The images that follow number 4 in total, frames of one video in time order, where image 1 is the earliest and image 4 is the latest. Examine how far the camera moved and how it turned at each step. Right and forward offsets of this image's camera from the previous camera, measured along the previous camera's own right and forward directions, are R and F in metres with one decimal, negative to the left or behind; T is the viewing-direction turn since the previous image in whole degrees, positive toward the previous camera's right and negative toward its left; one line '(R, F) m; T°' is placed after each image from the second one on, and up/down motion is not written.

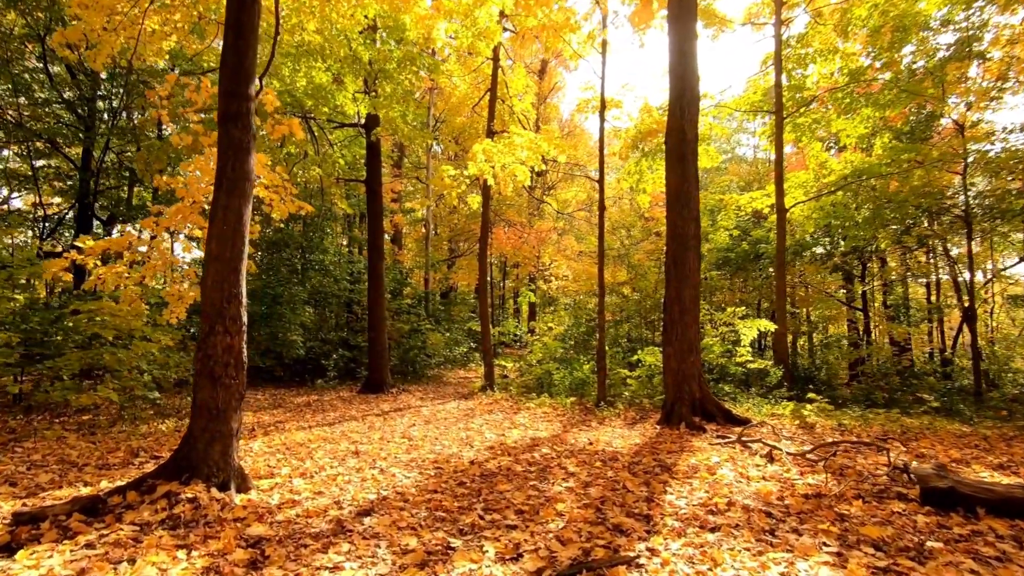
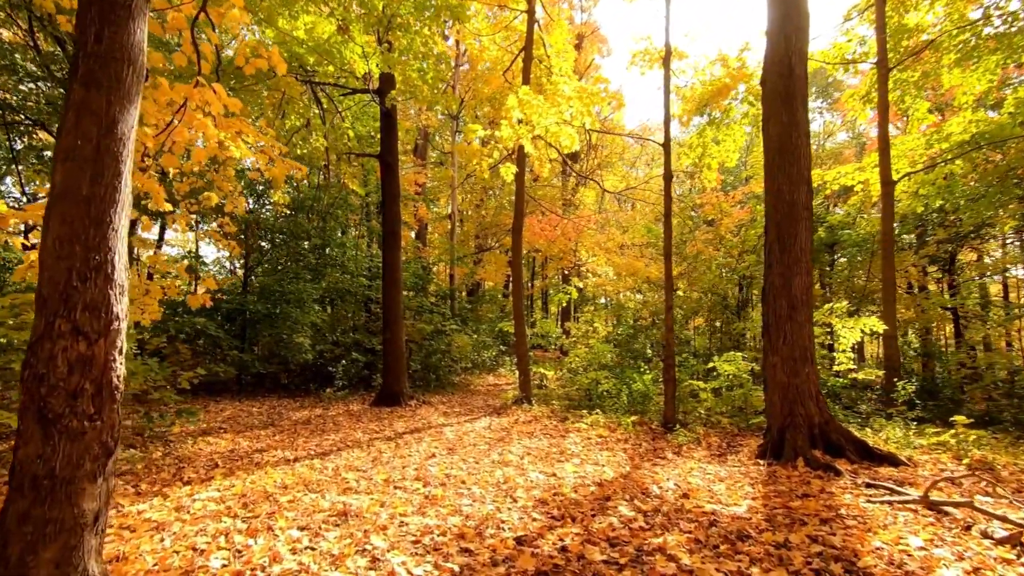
(-0.3, +1.7) m; -3°
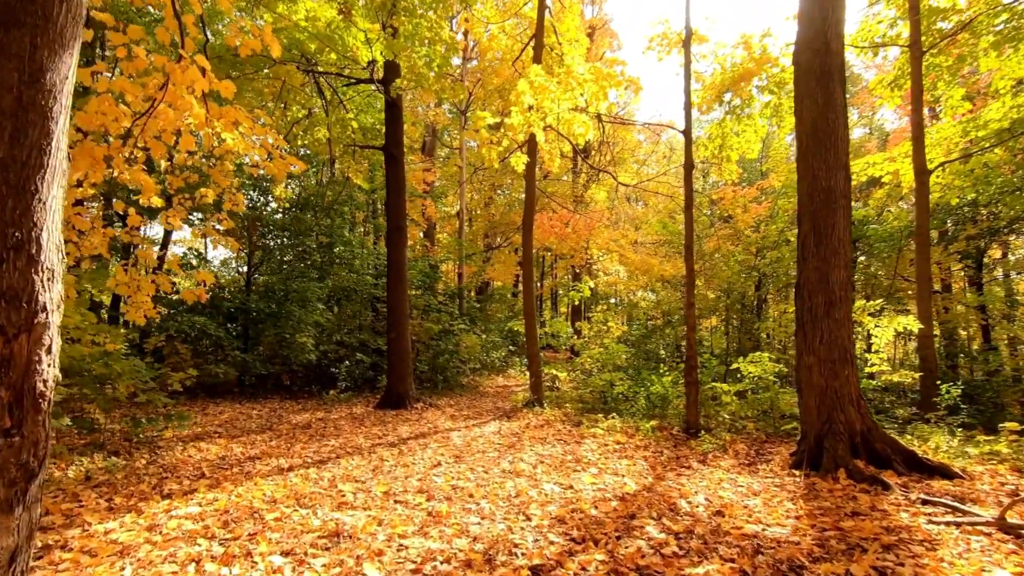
(0.0, +0.4) m; -1°
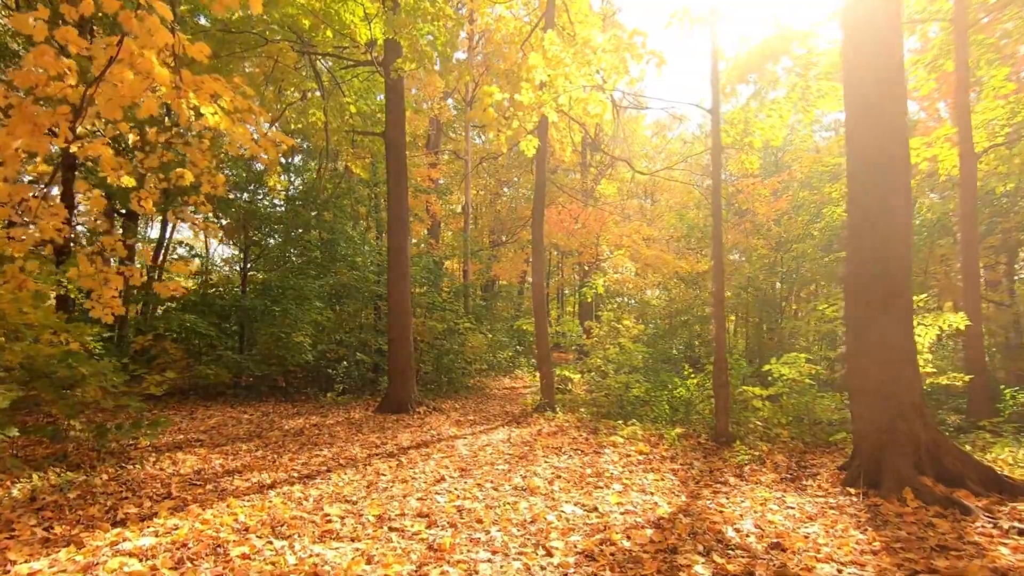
(-0.1, +0.6) m; -1°
